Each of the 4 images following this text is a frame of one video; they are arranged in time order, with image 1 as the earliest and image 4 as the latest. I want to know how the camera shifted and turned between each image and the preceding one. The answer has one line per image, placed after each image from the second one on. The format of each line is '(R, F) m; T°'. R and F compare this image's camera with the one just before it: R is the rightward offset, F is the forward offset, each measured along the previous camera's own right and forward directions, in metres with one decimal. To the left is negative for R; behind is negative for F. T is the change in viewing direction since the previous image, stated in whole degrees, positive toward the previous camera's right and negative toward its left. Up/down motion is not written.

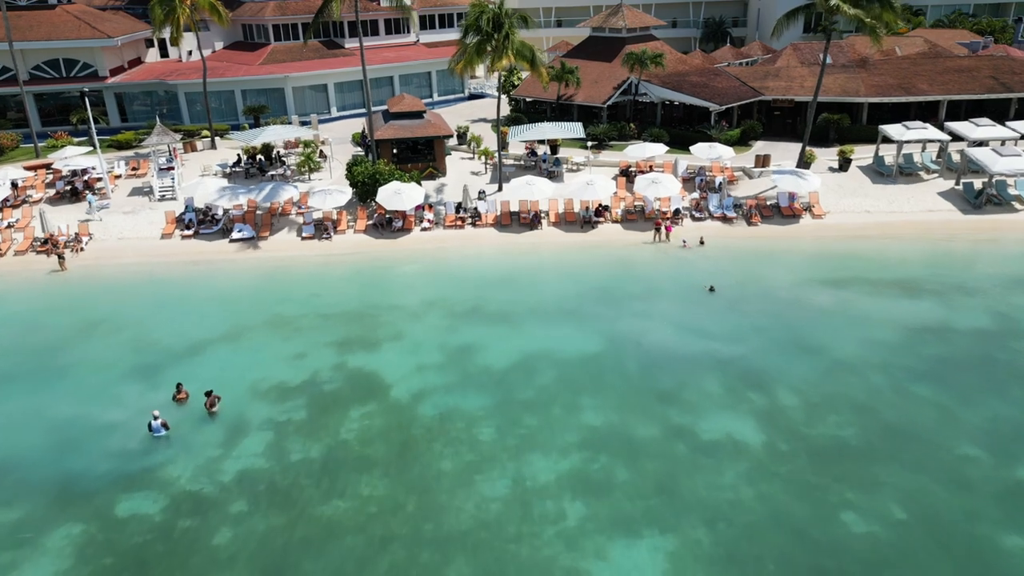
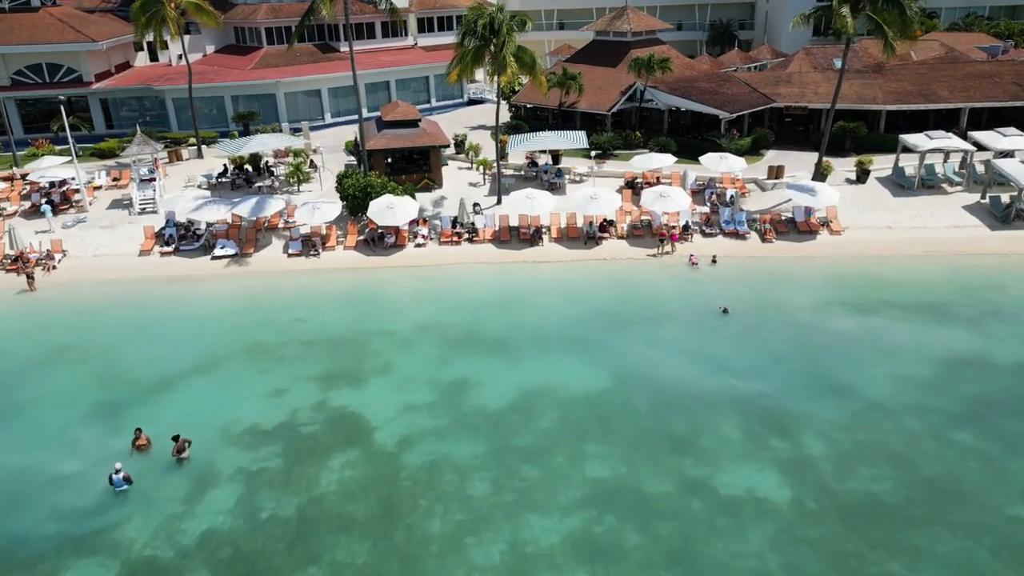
(+0.1, +1.9) m; 0°
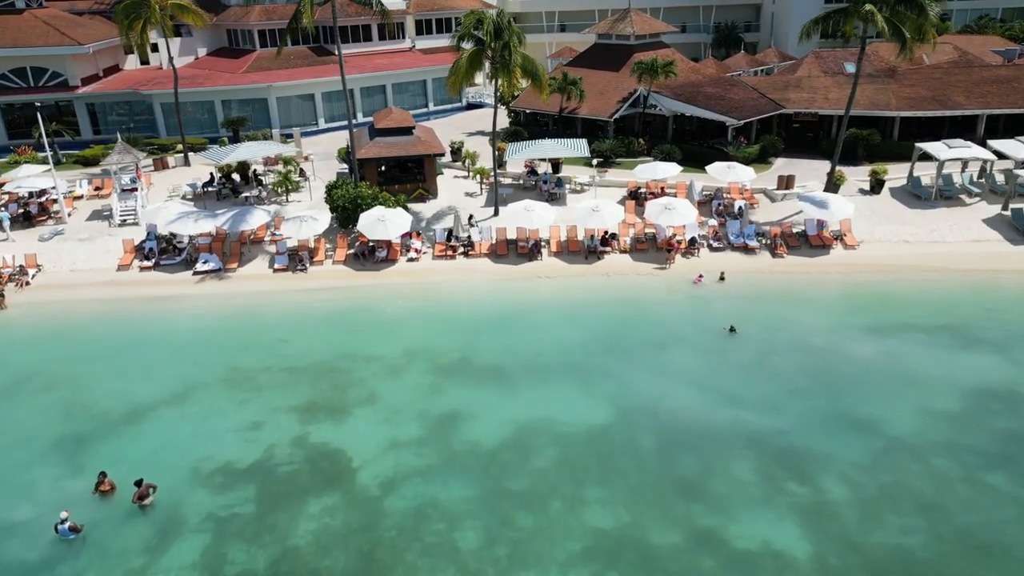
(+0.2, +1.5) m; 0°
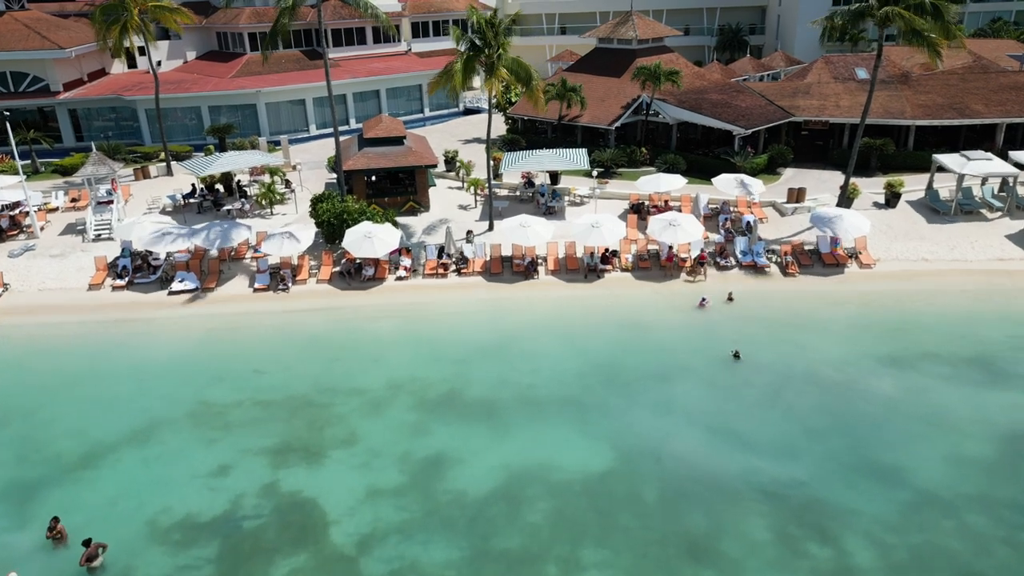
(+0.3, +1.7) m; 0°
